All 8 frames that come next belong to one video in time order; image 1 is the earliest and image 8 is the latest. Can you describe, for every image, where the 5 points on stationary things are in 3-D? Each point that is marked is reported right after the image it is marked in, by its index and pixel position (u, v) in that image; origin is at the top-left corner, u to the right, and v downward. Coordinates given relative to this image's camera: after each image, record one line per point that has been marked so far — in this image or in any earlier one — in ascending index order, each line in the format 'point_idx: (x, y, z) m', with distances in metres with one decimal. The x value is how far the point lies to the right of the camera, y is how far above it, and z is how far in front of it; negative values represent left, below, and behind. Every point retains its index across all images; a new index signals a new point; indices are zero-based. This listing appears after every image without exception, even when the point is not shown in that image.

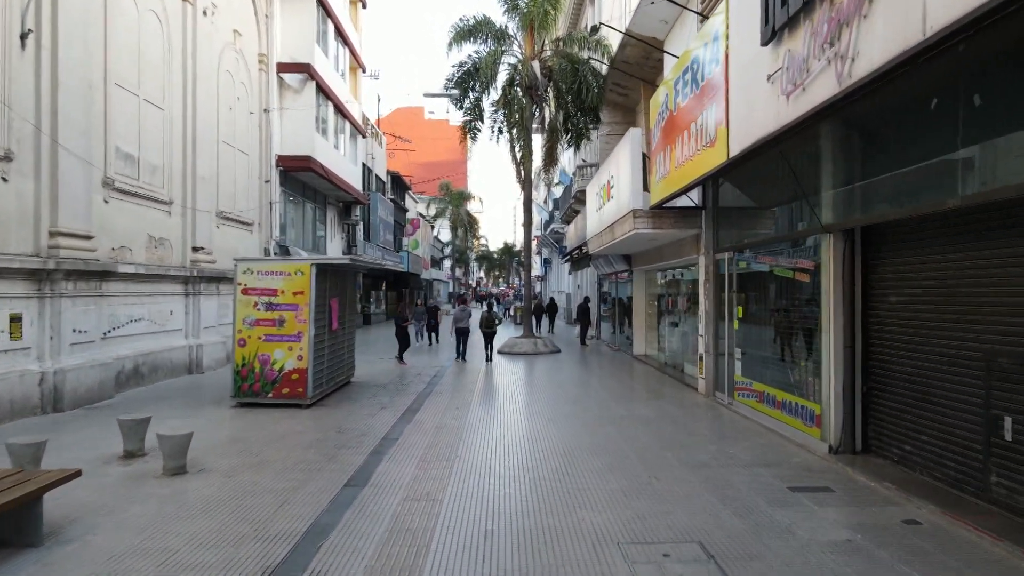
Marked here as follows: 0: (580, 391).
0: (+1.2, -1.8, +12.9) m
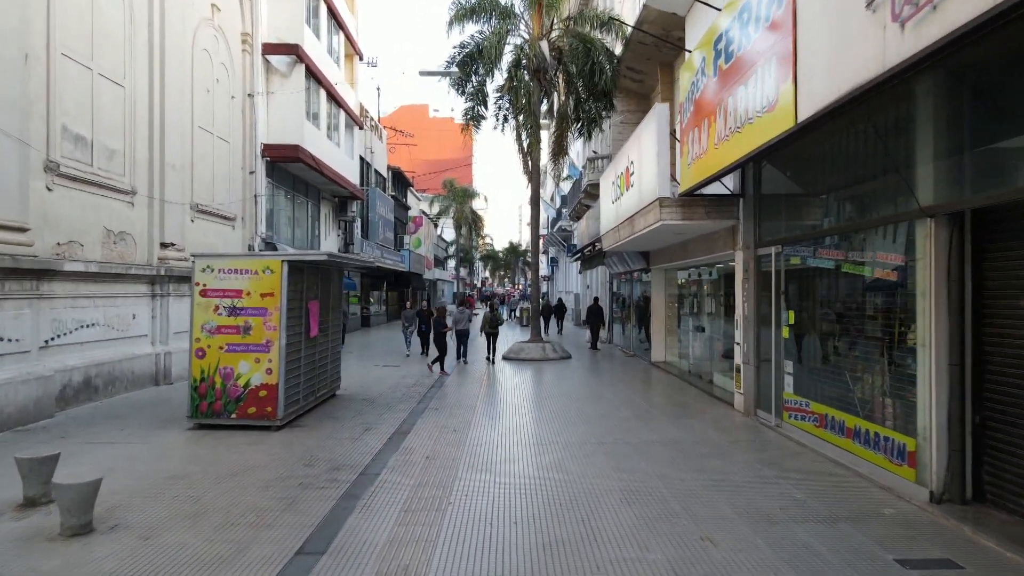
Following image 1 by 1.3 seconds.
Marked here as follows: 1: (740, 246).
0: (+1.3, -1.8, +11.3) m
1: (+3.2, +0.6, +10.2) m
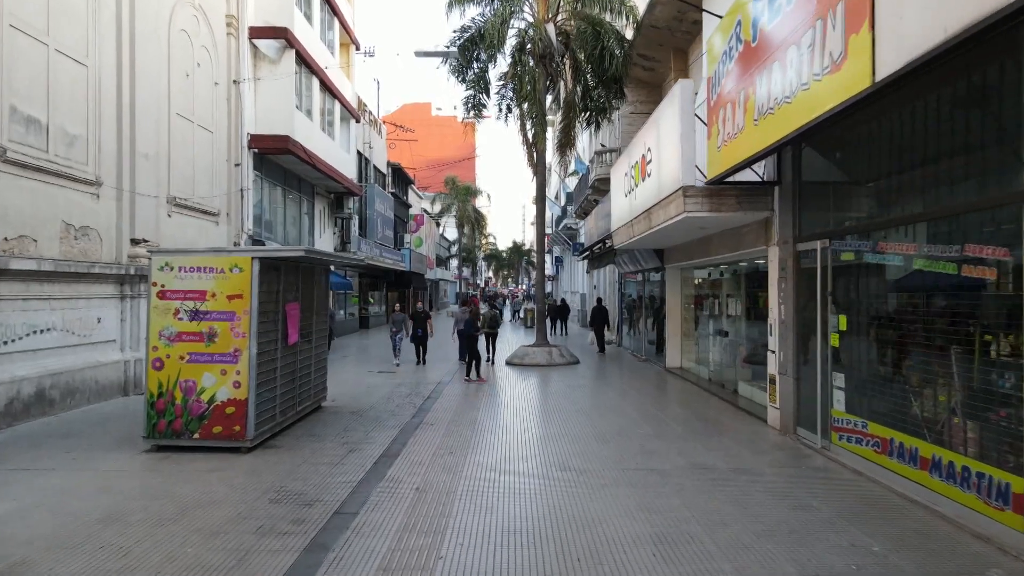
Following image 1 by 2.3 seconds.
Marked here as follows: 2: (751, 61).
0: (+1.4, -1.8, +10.1) m
1: (+3.3, +0.6, +9.0) m
2: (+2.6, +2.4, +7.8) m
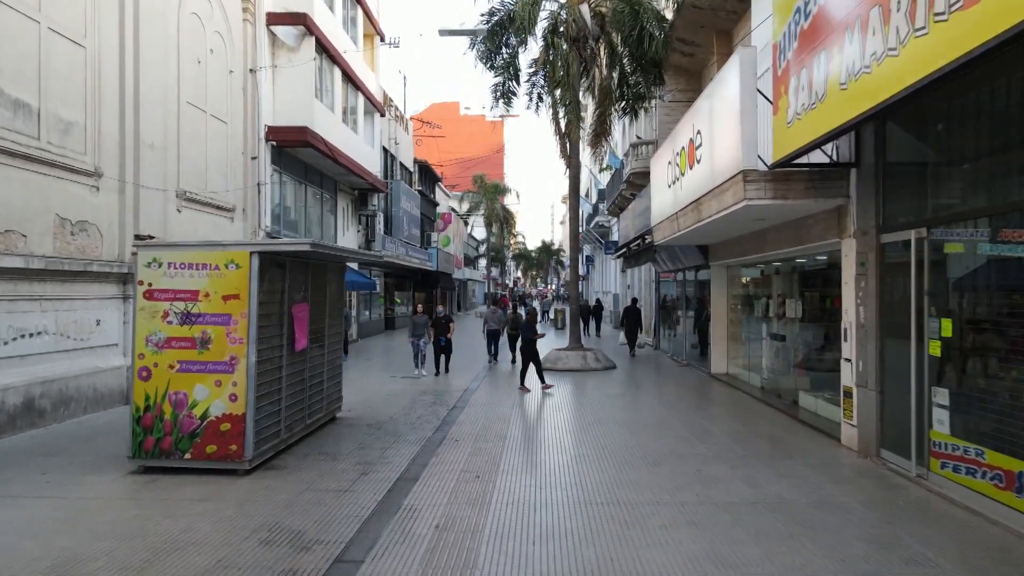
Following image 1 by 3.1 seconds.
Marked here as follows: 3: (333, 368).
0: (+1.8, -1.8, +9.0) m
1: (+3.6, +0.6, +7.8) m
2: (+2.9, +2.4, +6.6) m
3: (-2.4, -1.0, +9.6) m
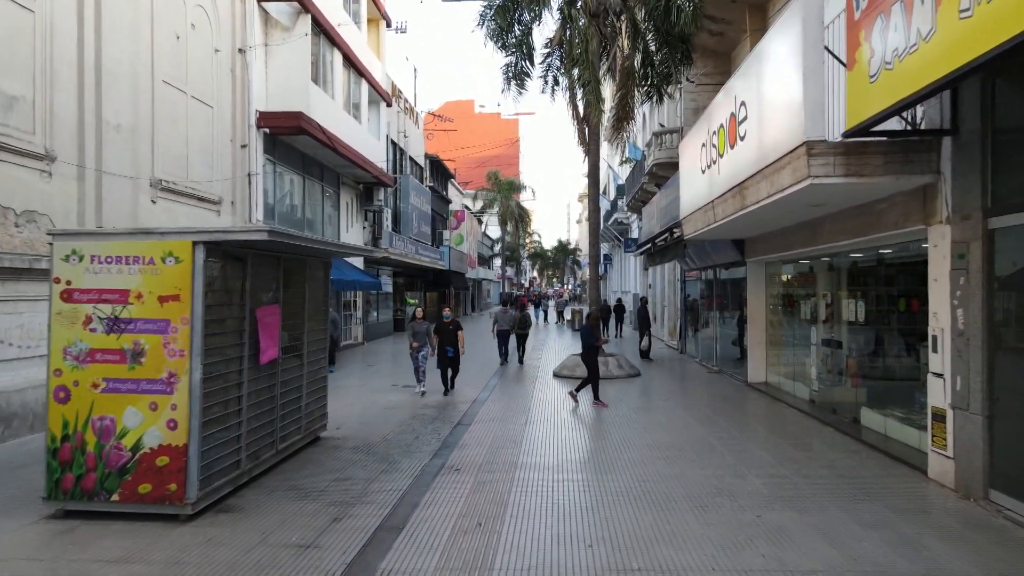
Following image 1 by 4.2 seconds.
0: (+1.9, -1.8, +7.5) m
1: (+3.7, +0.6, +6.3) m
2: (+2.9, +2.4, +5.1) m
3: (-2.2, -1.0, +8.2) m
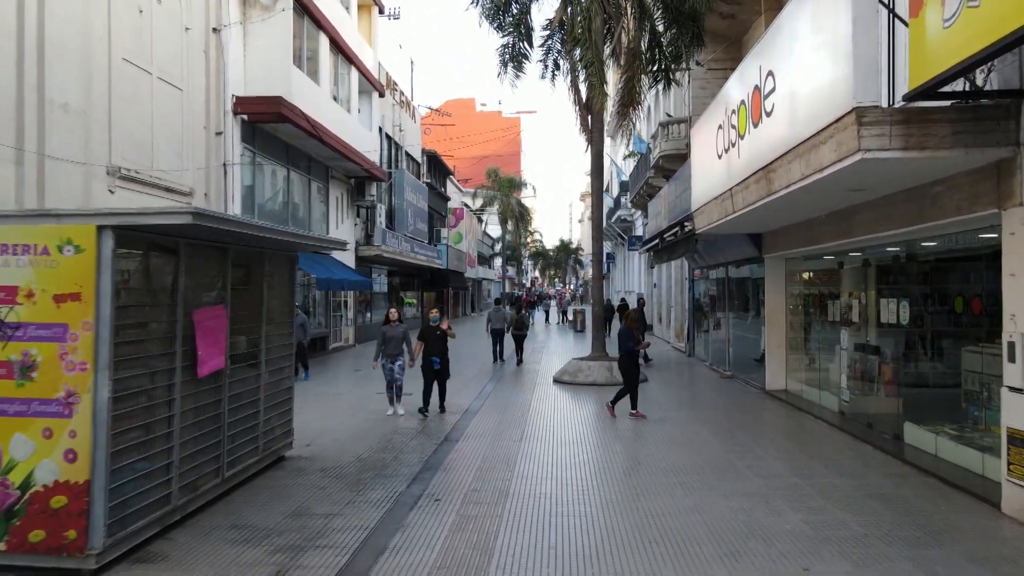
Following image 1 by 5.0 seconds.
0: (+1.8, -1.8, +6.4) m
1: (+3.6, +0.6, +5.2) m
2: (+2.9, +2.5, +4.0) m
3: (-2.3, -1.0, +7.1) m
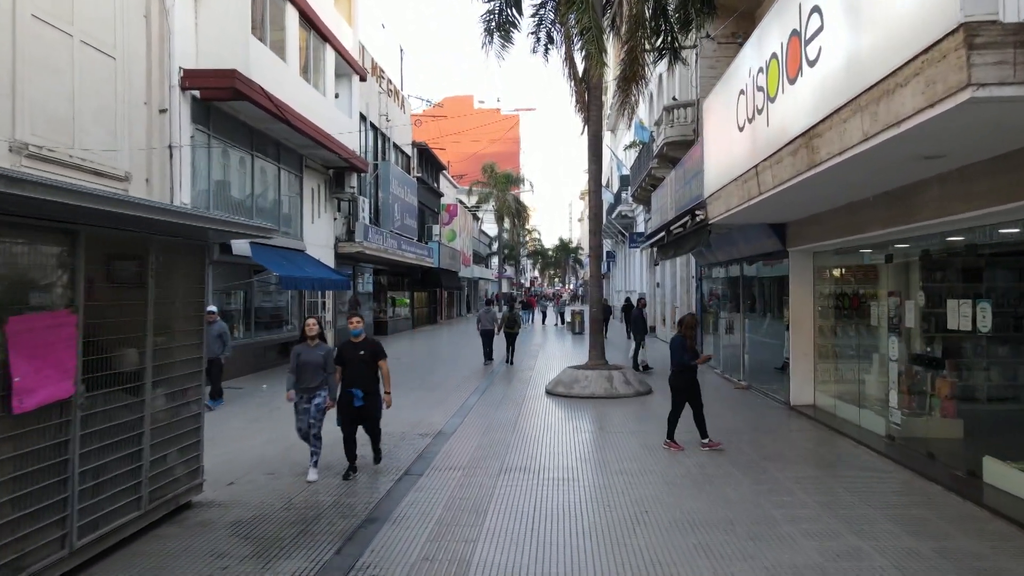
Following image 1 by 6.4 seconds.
0: (+1.6, -1.7, +4.8) m
1: (+3.4, +0.7, +3.6) m
2: (+2.6, +2.5, +2.4) m
3: (-2.5, -1.0, +5.5) m
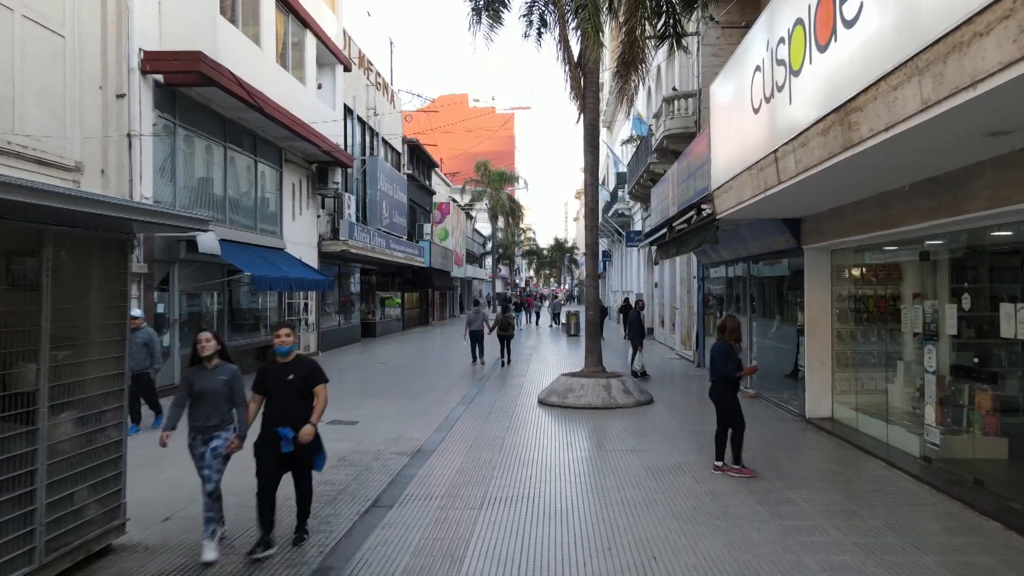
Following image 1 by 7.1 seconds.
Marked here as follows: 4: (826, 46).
0: (+1.5, -1.8, +3.9) m
1: (+3.3, +0.6, +2.6) m
2: (+2.5, +2.5, +1.5) m
3: (-2.6, -1.0, +4.5) m
4: (+2.3, +1.8, +5.5) m
